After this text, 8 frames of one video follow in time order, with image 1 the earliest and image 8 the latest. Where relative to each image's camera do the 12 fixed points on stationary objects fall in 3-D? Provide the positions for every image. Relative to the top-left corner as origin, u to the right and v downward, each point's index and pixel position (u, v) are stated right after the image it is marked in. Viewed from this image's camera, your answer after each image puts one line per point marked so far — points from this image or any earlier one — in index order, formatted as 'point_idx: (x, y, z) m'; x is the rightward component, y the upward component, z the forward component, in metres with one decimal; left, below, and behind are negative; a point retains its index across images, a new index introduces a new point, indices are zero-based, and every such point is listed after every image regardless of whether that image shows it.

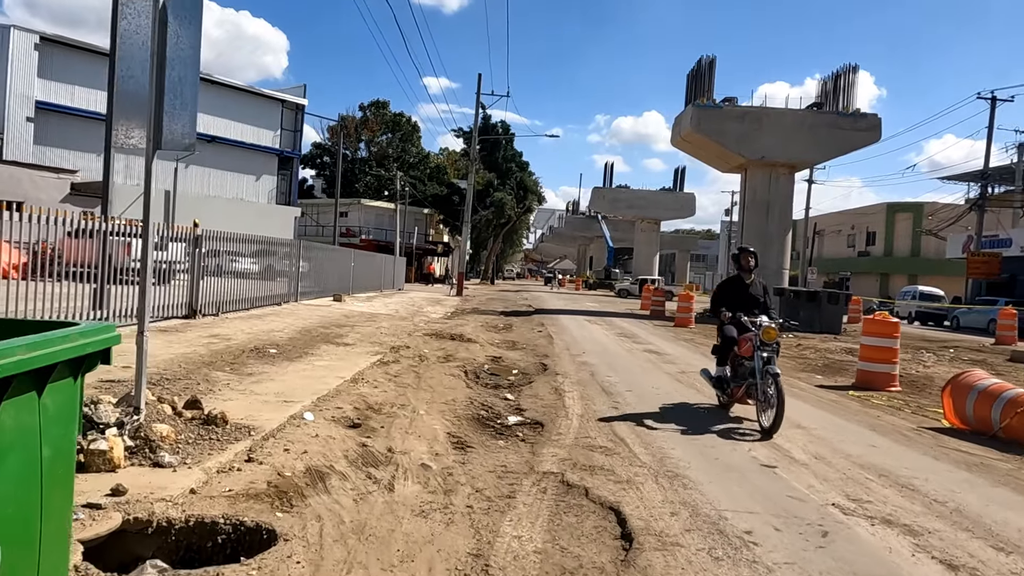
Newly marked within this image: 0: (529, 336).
0: (+0.4, -1.1, +17.5) m
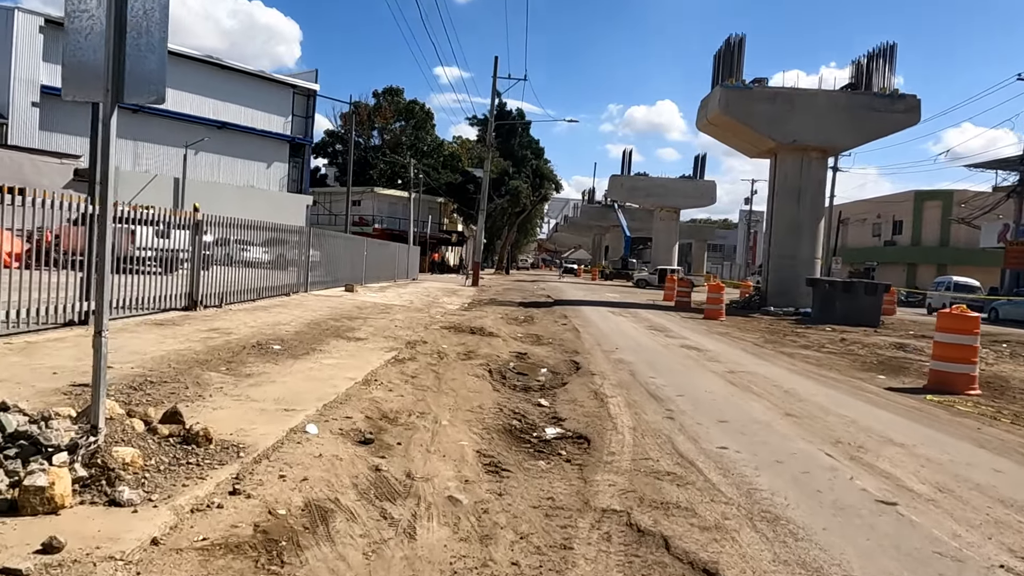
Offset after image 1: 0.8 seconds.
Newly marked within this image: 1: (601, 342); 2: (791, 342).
0: (+0.9, -0.9, +16.4) m
1: (+1.6, -1.0, +13.6) m
2: (+5.8, -1.1, +15.9) m
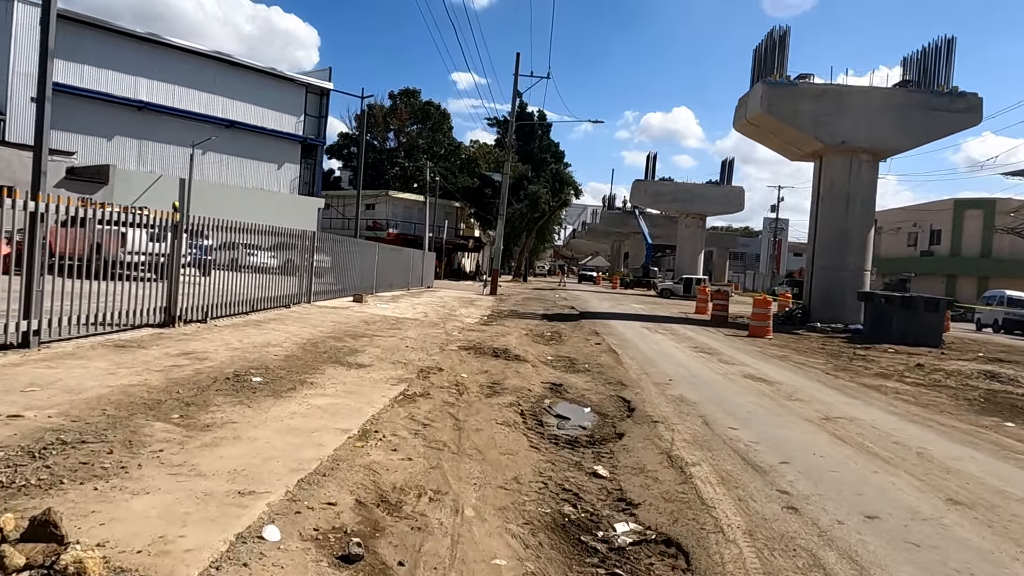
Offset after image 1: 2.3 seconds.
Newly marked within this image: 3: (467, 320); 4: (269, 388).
0: (+1.4, -1.2, +14.3) m
1: (+2.1, -1.2, +11.5) m
2: (+6.3, -1.5, +13.7) m
3: (-1.2, -0.8, +19.6) m
4: (-2.6, -1.0, +8.0) m
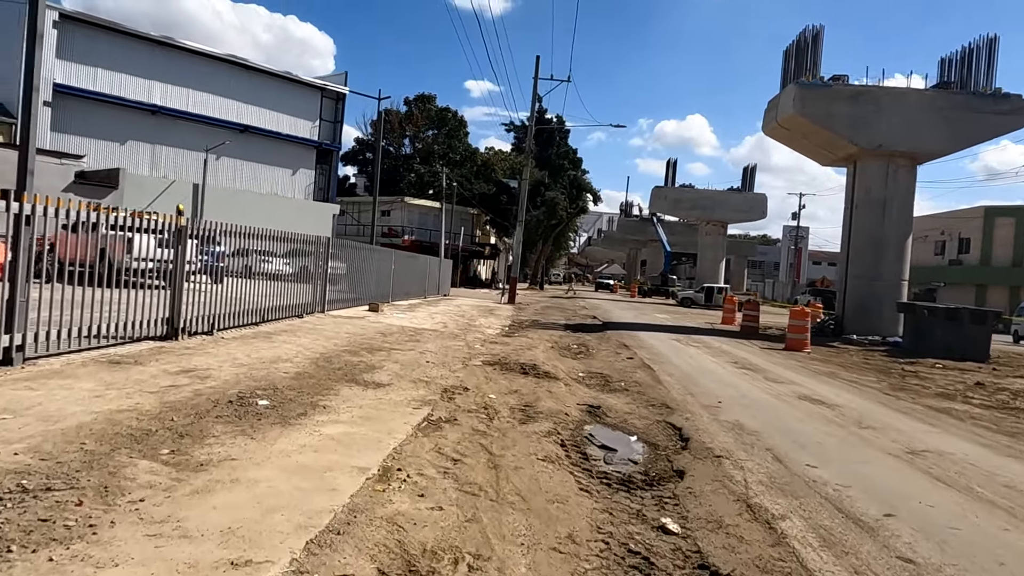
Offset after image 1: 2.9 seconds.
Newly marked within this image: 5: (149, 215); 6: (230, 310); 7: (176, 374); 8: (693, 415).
0: (+1.9, -1.4, +13.3) m
1: (+2.5, -1.4, +10.5) m
2: (+6.8, -1.7, +12.6) m
3: (-0.6, -1.1, +18.6) m
4: (-2.2, -1.2, +7.1) m
5: (-5.1, +1.0, +10.7) m
6: (-5.0, -0.4, +13.6) m
7: (-3.7, -0.9, +8.4) m
8: (+2.1, -1.5, +8.7) m
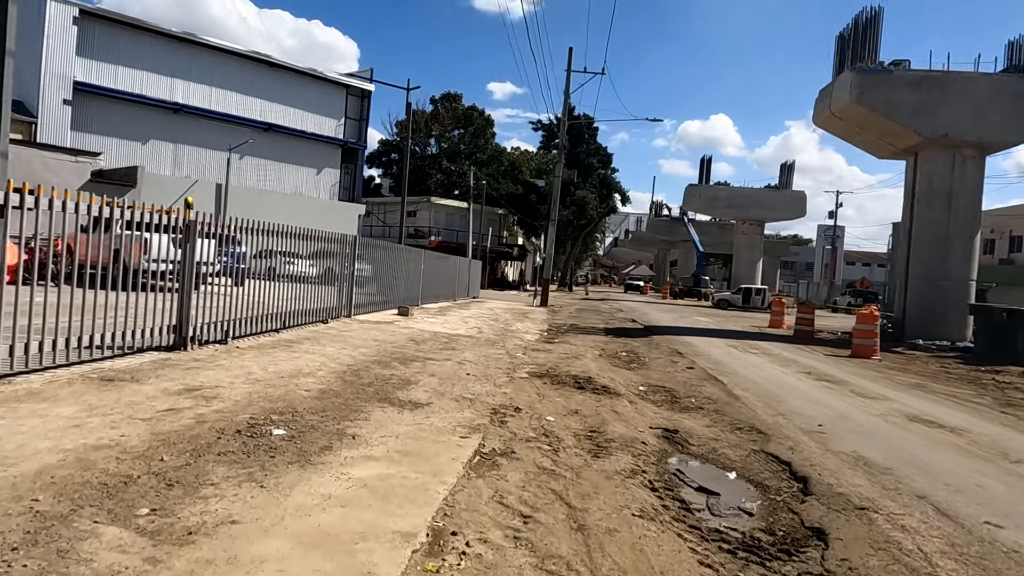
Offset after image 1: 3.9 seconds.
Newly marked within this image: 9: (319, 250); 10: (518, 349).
0: (+2.7, -1.4, +11.8) m
1: (+3.2, -1.4, +9.0) m
2: (+7.5, -1.7, +11.0) m
3: (+0.3, -1.1, +17.2) m
4: (-1.6, -1.2, +5.7) m
5: (-4.4, +1.0, +9.4) m
6: (-4.3, -0.4, +12.4) m
7: (-3.1, -1.0, +7.0) m
8: (+2.7, -1.5, +7.2) m
9: (-3.9, +0.8, +15.1) m
10: (+0.1, -1.1, +14.2) m
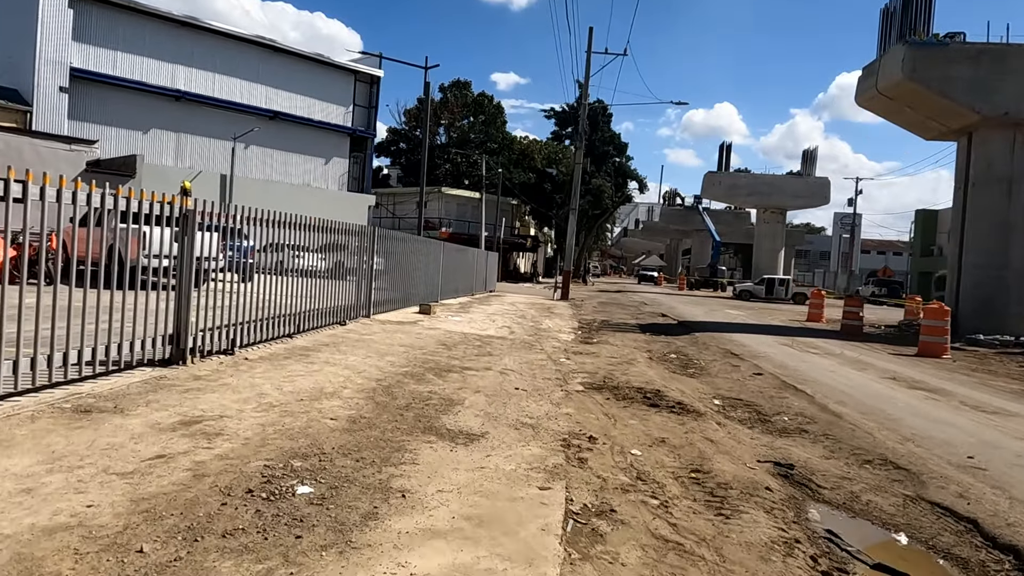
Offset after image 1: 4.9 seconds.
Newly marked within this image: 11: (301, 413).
0: (+3.3, -1.3, +10.2) m
1: (+3.8, -1.4, +7.4) m
2: (+8.2, -1.6, +9.4) m
3: (+1.0, -1.0, +15.6) m
4: (-1.0, -1.2, +4.2) m
5: (-3.8, +1.0, +7.9) m
6: (-3.6, -0.4, +10.8) m
7: (-2.5, -1.0, +5.5) m
8: (+3.3, -1.5, +5.7) m
9: (-3.2, +0.8, +13.6) m
10: (+0.8, -1.1, +12.7) m
11: (-1.8, -1.0, +6.5) m
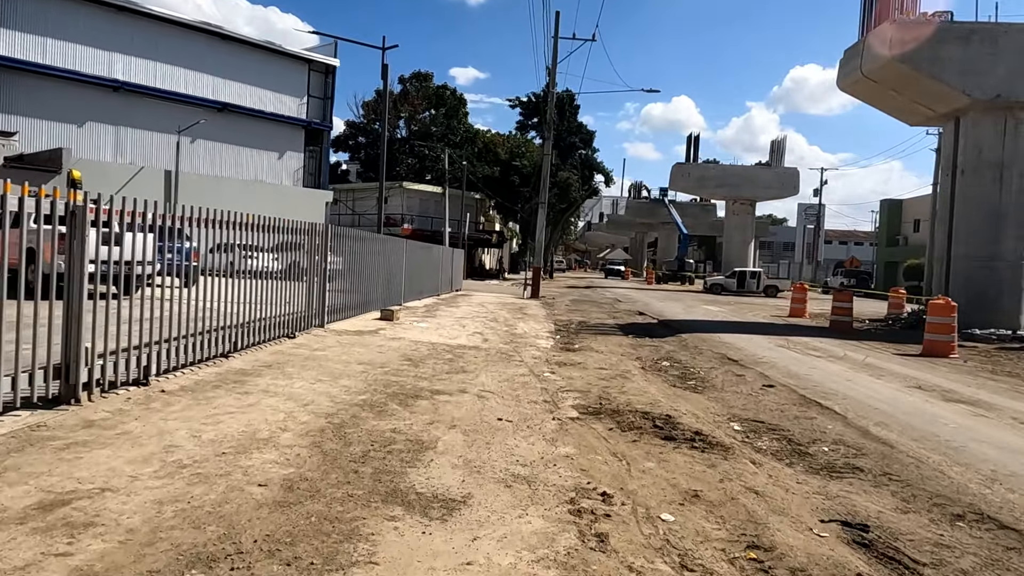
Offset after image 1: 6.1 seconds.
0: (+3.1, -1.4, +8.8) m
1: (+3.7, -1.4, +6.0) m
2: (+8.0, -1.5, +8.2) m
3: (+0.5, -1.0, +14.1) m
4: (-1.0, -1.4, +2.5) m
5: (-4.0, +0.8, +6.1) m
6: (-3.9, -0.6, +9.1) m
7: (-2.5, -1.2, +3.8) m
8: (+3.3, -1.5, +4.3) m
9: (-3.6, +0.7, +11.9) m
10: (+0.4, -1.1, +11.2) m
11: (-1.8, -1.2, +4.8) m
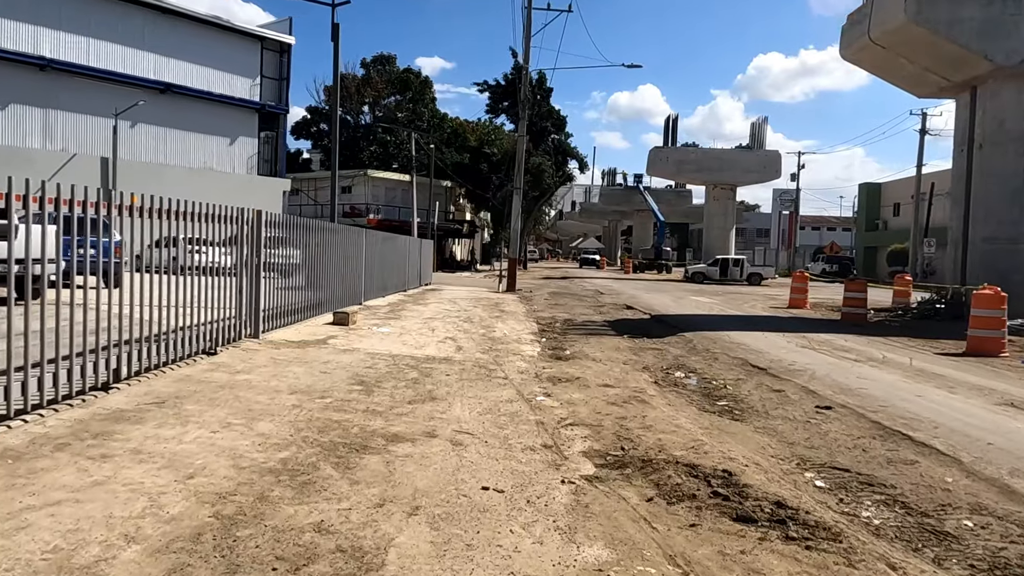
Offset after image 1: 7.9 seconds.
0: (+3.0, -1.3, +6.6) m
1: (+3.7, -1.4, +3.8) m
2: (+7.9, -1.4, +6.1) m
3: (+0.2, -1.0, +11.7) m
4: (-0.8, -1.5, +0.2) m
5: (-4.0, +0.7, +3.6) m
6: (-4.0, -0.6, +6.6) m
7: (-2.4, -1.3, +1.4) m
8: (+3.4, -1.5, +2.0) m
9: (-3.9, +0.7, +9.3) m
10: (+0.2, -1.1, +8.8) m
11: (-1.8, -1.3, +2.4) m
